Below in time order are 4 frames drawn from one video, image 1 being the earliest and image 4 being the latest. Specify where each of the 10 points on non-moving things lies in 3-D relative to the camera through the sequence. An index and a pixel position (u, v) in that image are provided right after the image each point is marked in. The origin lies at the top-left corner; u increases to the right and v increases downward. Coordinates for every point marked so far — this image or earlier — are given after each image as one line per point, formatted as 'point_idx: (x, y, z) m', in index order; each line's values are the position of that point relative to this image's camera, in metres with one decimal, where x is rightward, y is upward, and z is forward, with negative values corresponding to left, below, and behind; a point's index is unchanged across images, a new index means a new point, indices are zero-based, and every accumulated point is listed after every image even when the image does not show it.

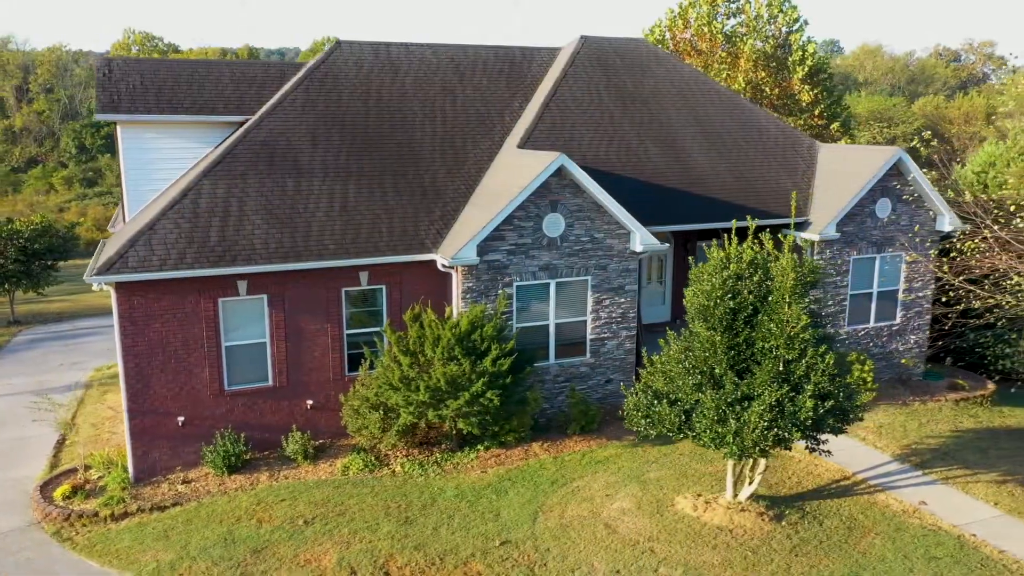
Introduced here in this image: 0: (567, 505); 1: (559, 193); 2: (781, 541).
0: (+0.9, -3.4, +11.9) m
1: (+0.9, +1.8, +14.6) m
2: (+3.8, -3.6, +10.6) m
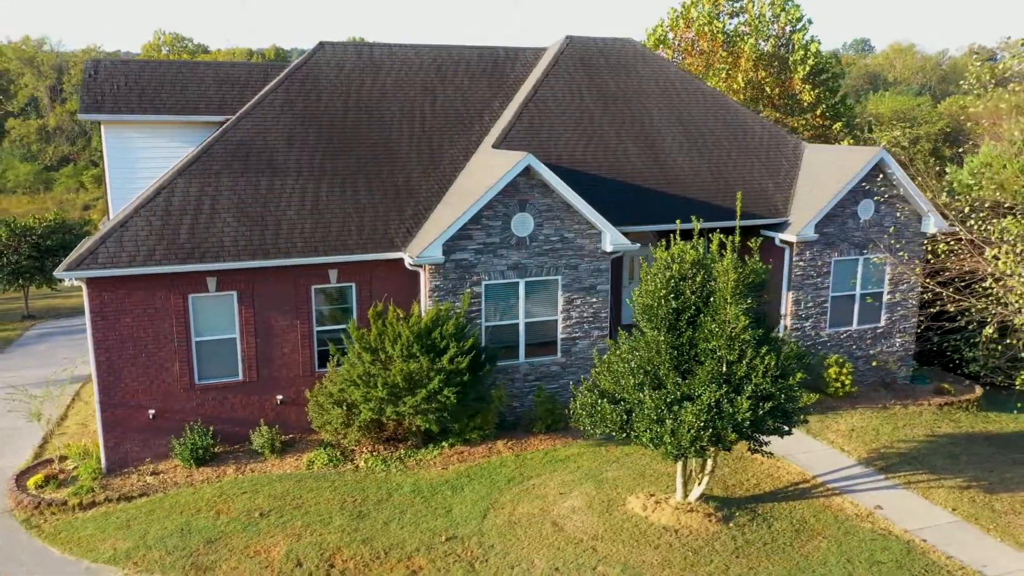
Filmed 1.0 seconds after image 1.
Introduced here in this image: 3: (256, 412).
0: (+0.1, -3.4, +11.9) m
1: (+0.3, +1.9, +14.6) m
2: (+3.0, -3.6, +10.6) m
3: (-5.0, -2.4, +14.6) m
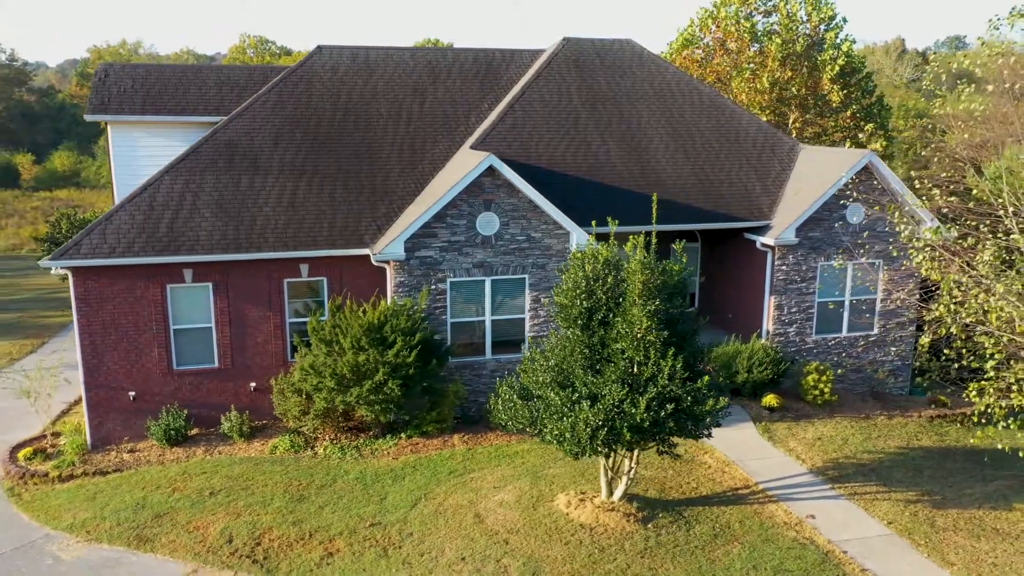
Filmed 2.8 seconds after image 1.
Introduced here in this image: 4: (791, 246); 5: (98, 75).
0: (-1.0, -3.3, +12.2) m
1: (-0.4, +1.9, +14.9) m
2: (+1.7, -3.6, +10.6) m
3: (-5.7, -2.2, +15.4) m
4: (+6.1, +0.9, +16.6) m
5: (-9.9, +5.1, +18.0) m
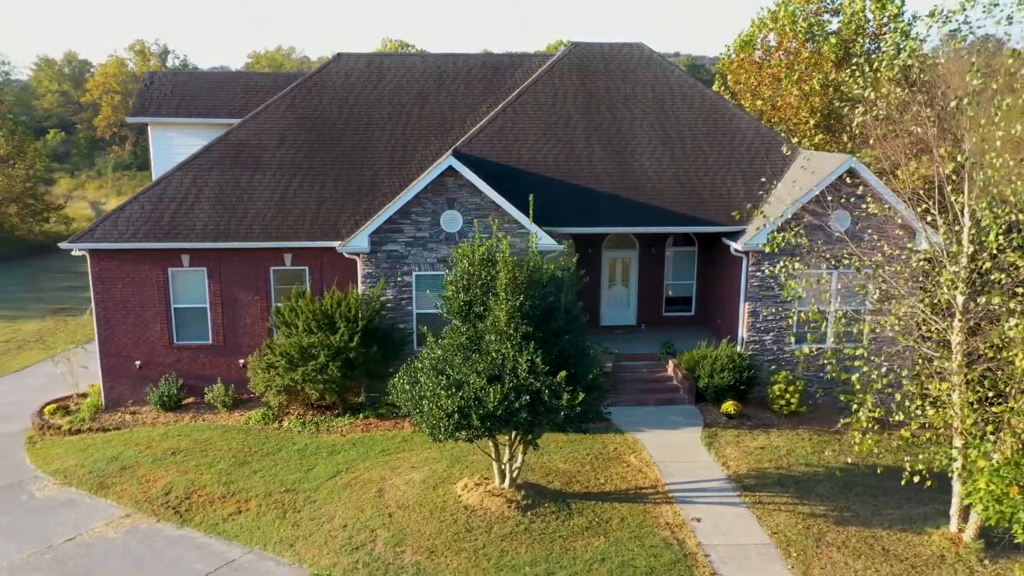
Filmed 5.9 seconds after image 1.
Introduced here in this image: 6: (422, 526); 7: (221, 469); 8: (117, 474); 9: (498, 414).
0: (-2.5, -3.2, +13.2) m
1: (-1.2, +2.0, +15.7) m
2: (-0.1, -3.5, +11.1) m
3: (-6.6, -1.9, +17.1) m
4: (+5.5, +0.8, +16.3) m
5: (-9.9, +5.6, +20.4) m
6: (-1.3, -3.5, +11.2) m
7: (-5.2, -3.3, +13.5) m
8: (-7.1, -3.4, +13.6) m
9: (-0.1, -1.7, +10.4) m
